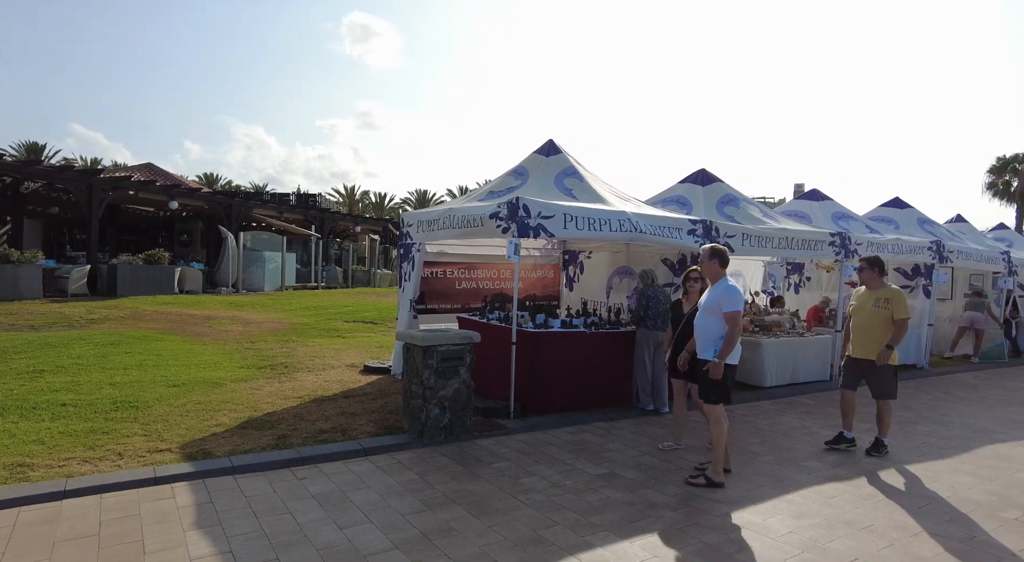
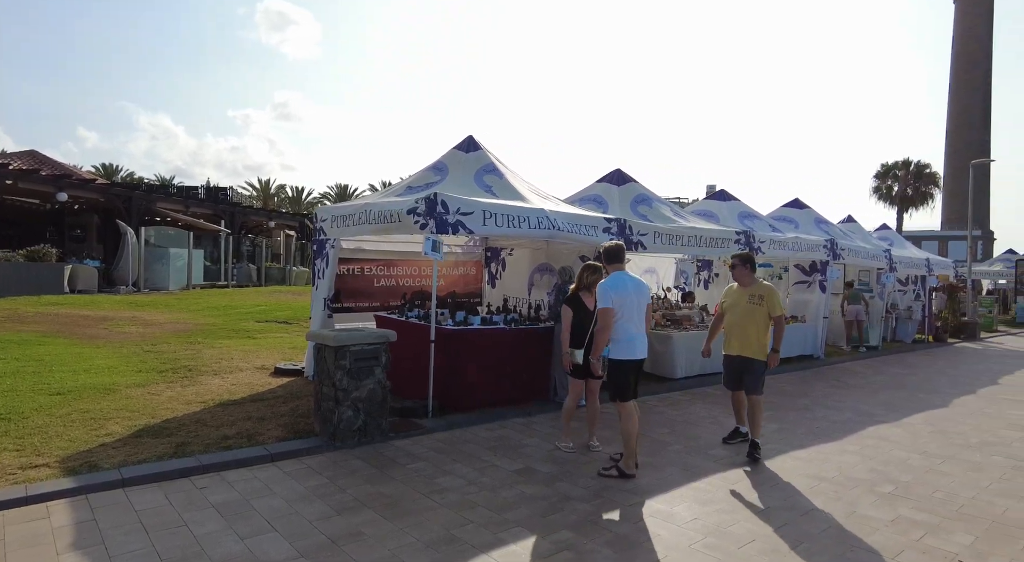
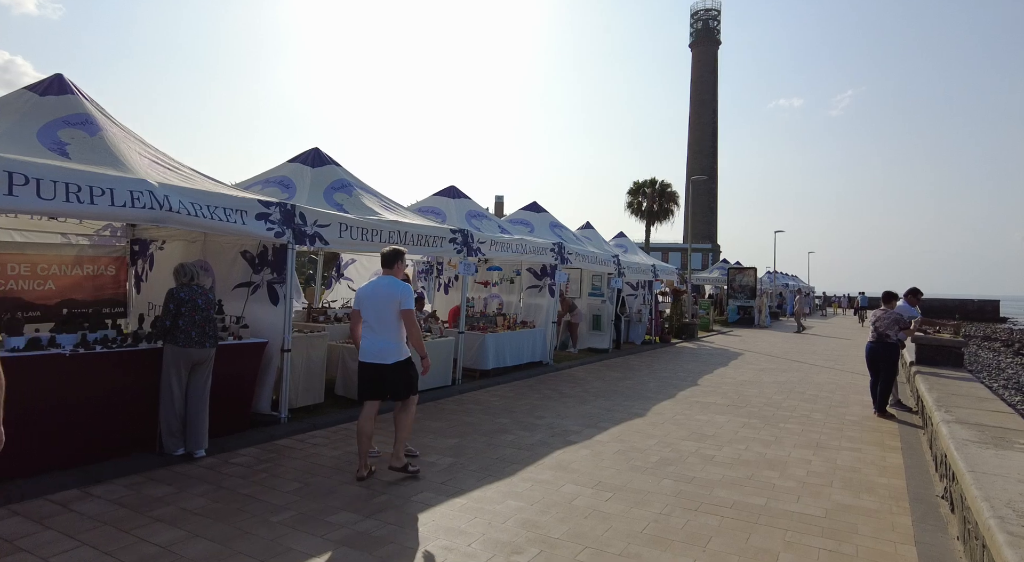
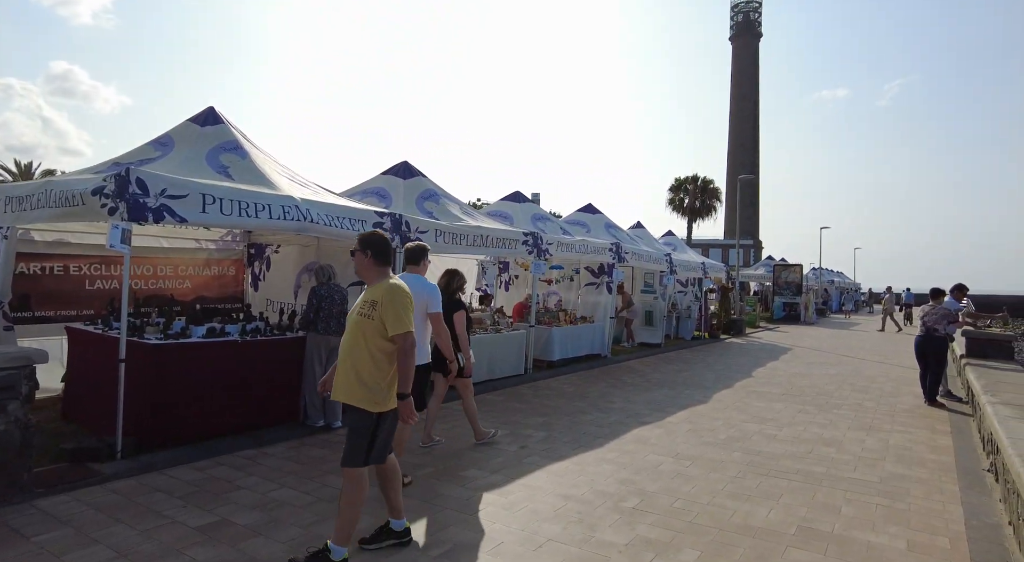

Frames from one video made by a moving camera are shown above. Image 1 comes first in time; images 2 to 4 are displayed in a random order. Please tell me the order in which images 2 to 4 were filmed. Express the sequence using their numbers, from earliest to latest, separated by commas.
2, 4, 3
